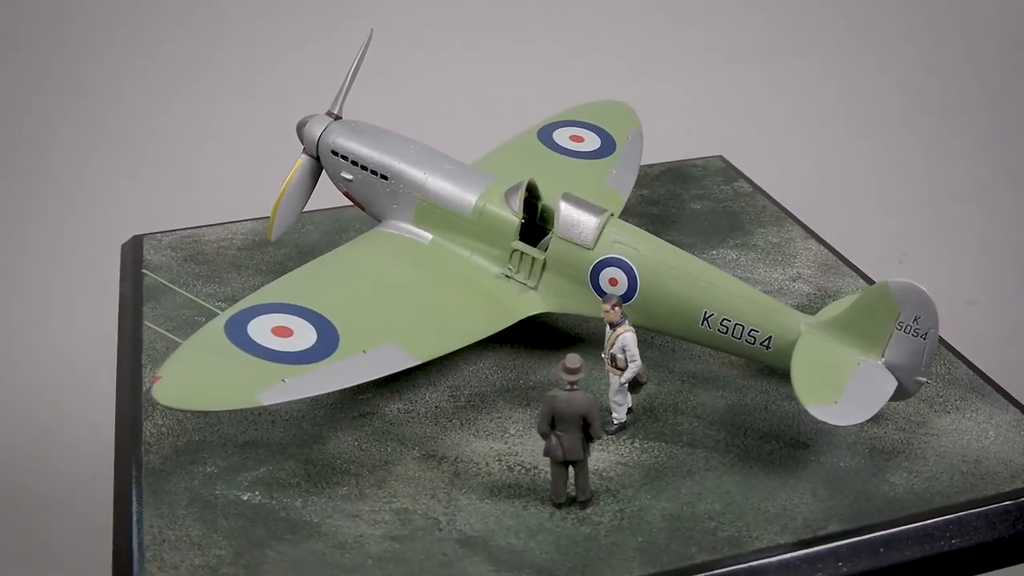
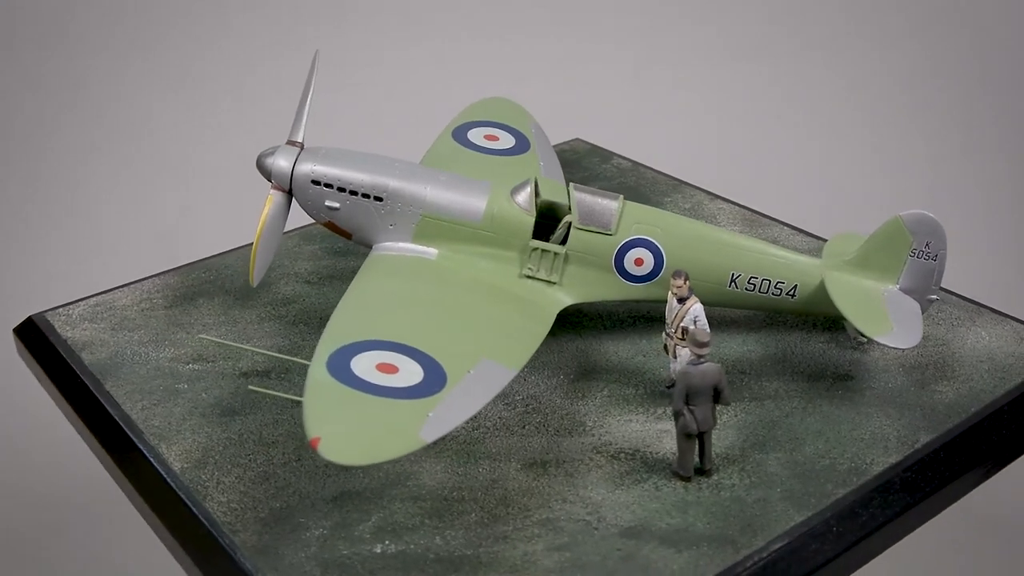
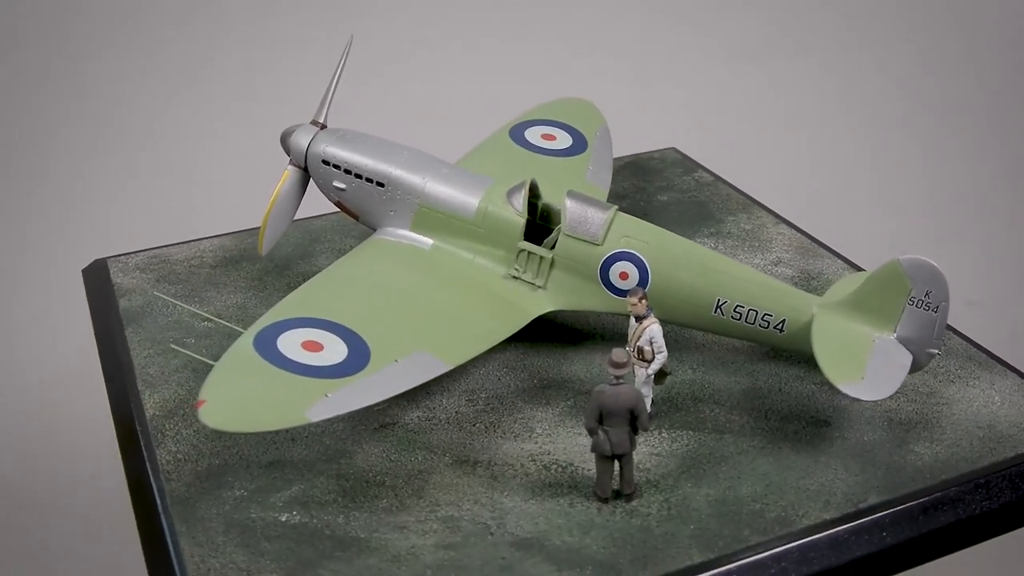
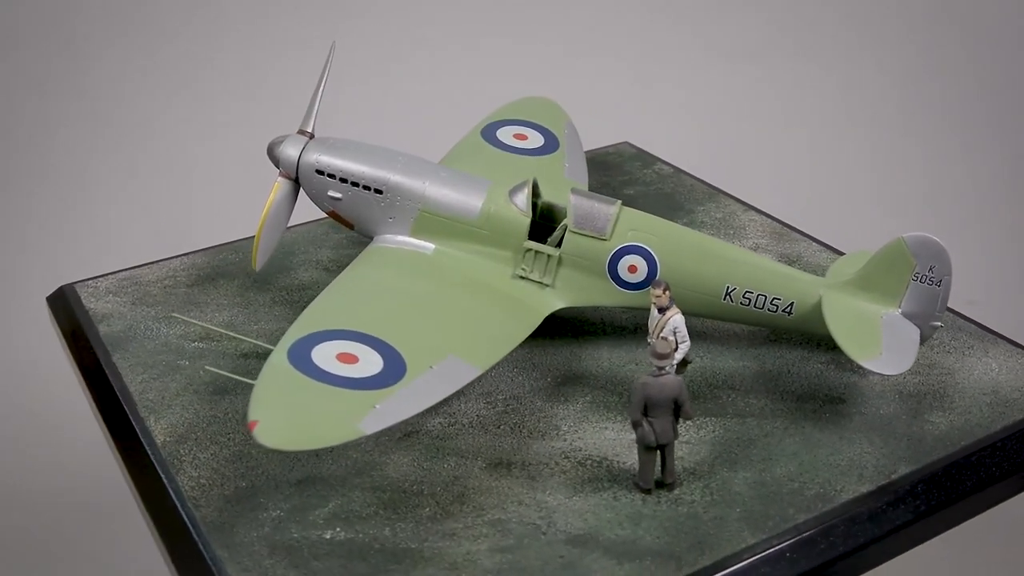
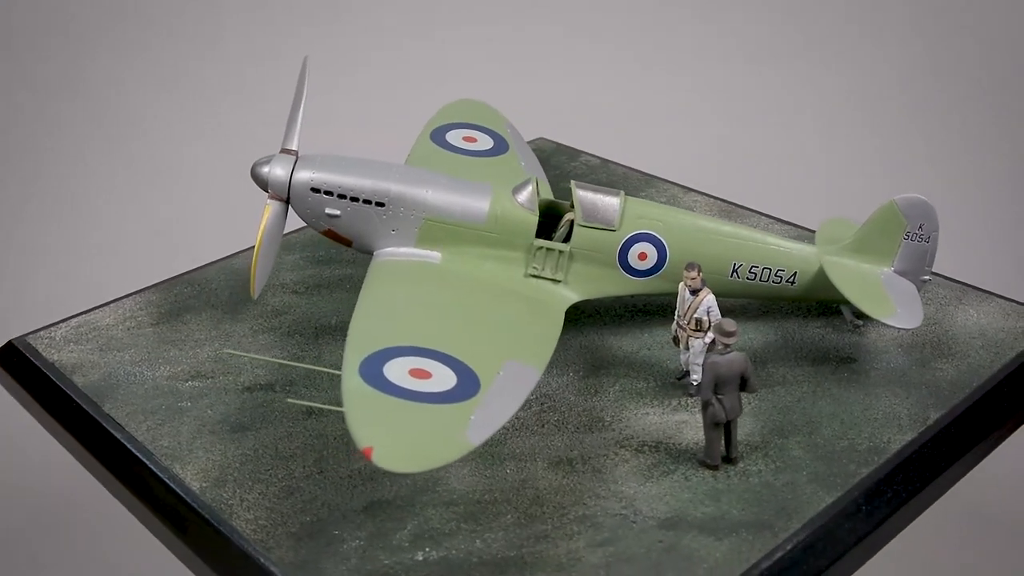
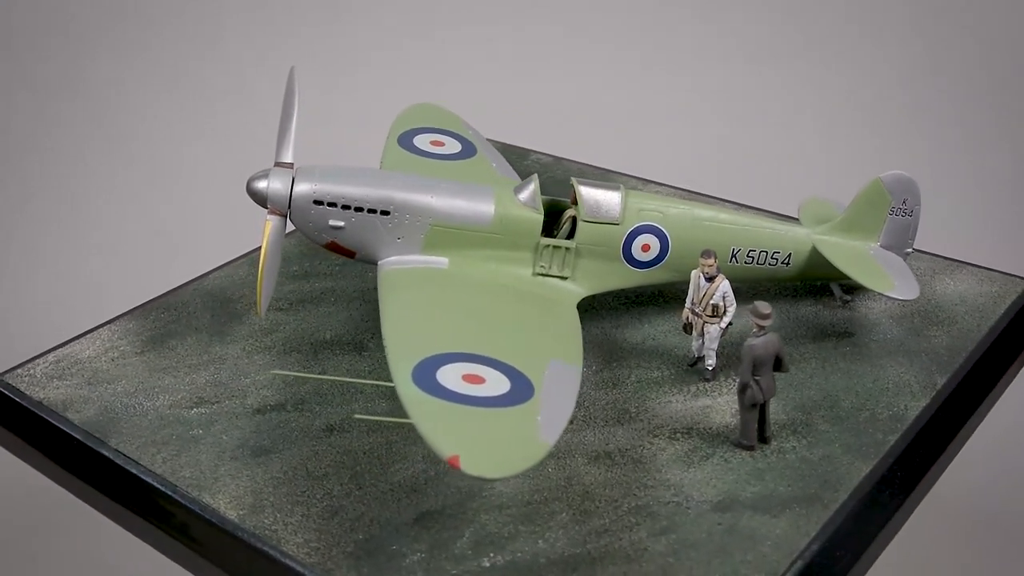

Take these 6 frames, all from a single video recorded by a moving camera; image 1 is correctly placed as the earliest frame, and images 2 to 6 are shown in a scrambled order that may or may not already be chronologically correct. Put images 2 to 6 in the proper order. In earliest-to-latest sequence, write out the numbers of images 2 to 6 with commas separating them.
3, 4, 2, 5, 6
